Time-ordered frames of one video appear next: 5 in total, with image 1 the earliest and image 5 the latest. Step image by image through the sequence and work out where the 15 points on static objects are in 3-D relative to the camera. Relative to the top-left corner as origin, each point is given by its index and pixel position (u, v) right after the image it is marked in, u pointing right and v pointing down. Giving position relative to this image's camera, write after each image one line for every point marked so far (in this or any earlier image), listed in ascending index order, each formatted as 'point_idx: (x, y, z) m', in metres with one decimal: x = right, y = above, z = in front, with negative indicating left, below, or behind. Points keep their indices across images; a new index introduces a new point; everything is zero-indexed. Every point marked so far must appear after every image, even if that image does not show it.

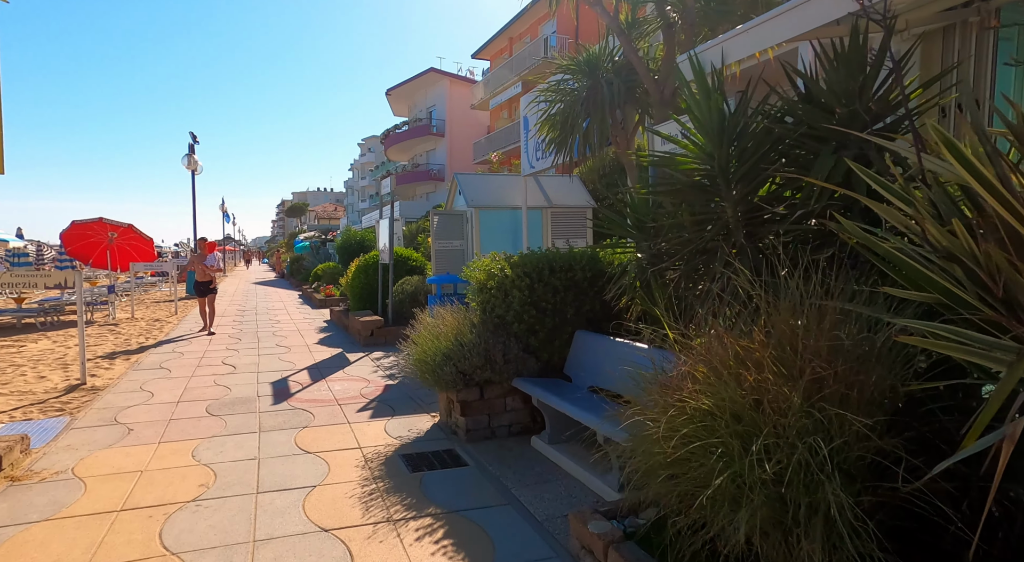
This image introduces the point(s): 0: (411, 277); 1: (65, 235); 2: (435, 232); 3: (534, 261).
0: (-1.9, +0.1, +11.2) m
1: (-11.2, +1.2, +15.2) m
2: (-1.1, +0.8, +9.2) m
3: (+0.2, +0.2, +5.0) m
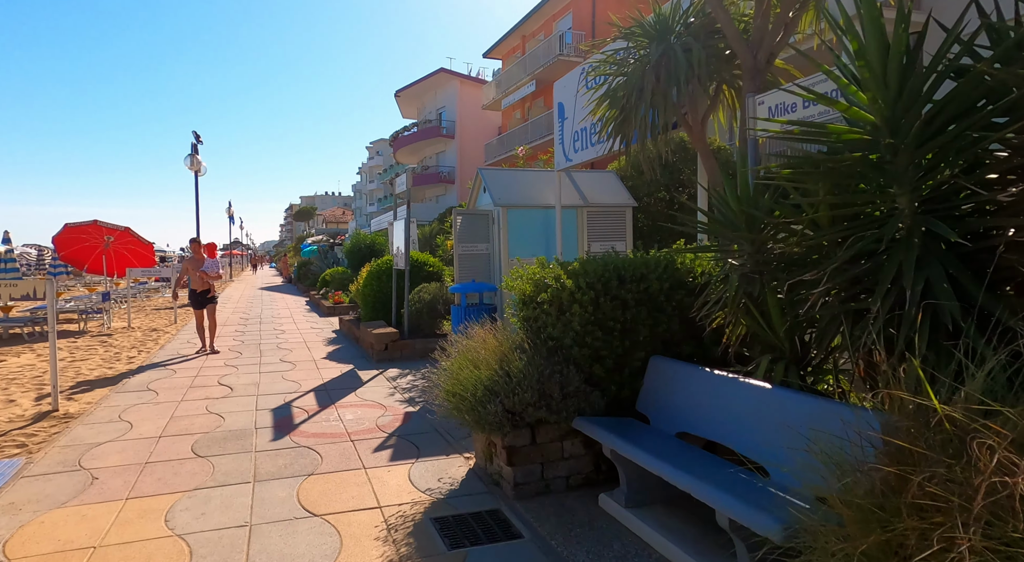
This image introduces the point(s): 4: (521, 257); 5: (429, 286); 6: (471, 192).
0: (-1.4, -0.1, +10.2) m
1: (-10.7, +1.0, +14.3) m
2: (-0.7, +0.7, +8.2) m
3: (+0.6, +0.1, +4.0) m
4: (+0.1, +0.3, +8.4) m
5: (-1.4, -0.1, +10.1) m
6: (-0.6, +1.3, +9.0) m
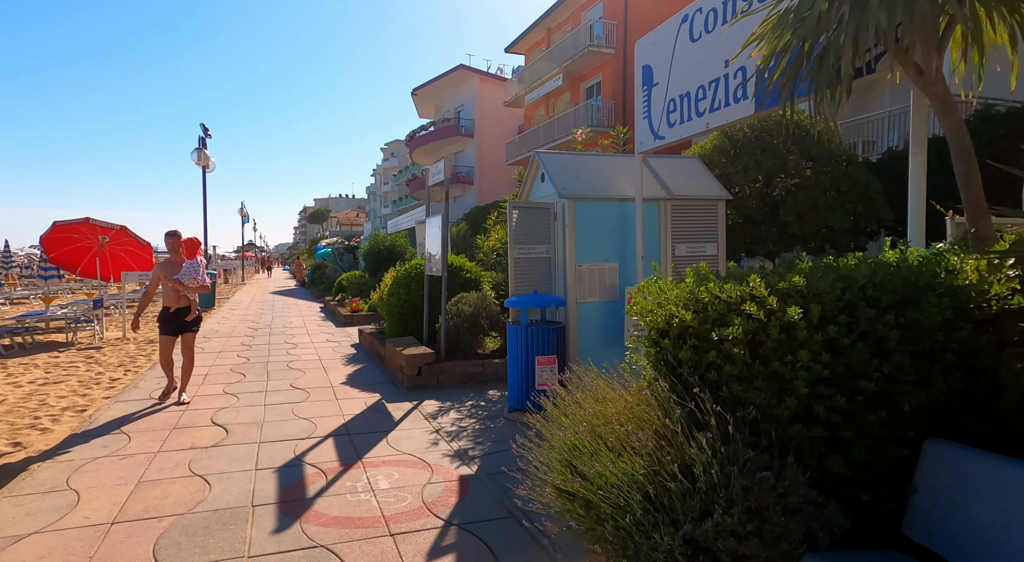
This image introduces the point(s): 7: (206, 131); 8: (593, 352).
0: (-0.6, -0.2, +8.5) m
1: (-9.8, +0.9, +12.8) m
2: (0.0, +0.5, +6.5) m
3: (+1.2, 0.0, +2.3) m
4: (+0.9, +0.2, +6.7) m
5: (-0.6, -0.2, +8.4) m
6: (+0.1, +1.2, +7.4) m
7: (-9.6, +4.7, +18.9) m
8: (+0.9, -0.8, +6.7) m
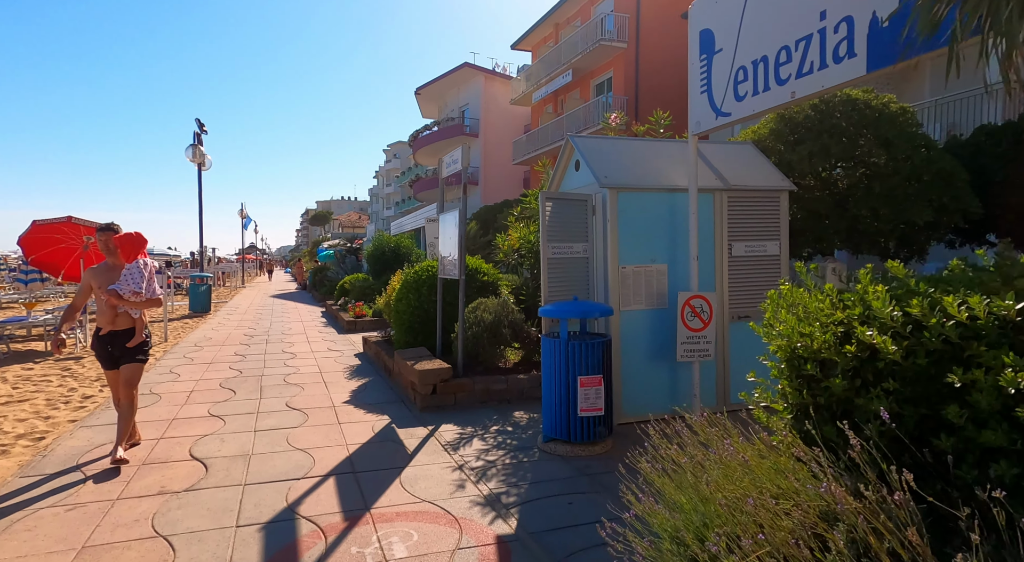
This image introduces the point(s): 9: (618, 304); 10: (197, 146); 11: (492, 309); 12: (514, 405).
0: (-0.3, -0.2, +7.6) m
1: (-9.5, +0.8, +11.9) m
2: (+0.3, +0.5, +5.6) m
3: (+1.5, 0.0, +1.3) m
4: (+1.2, +0.2, +5.7) m
5: (-0.3, -0.3, +7.4) m
6: (+0.4, +1.2, +6.4) m
7: (-9.2, +4.6, +18.0) m
8: (+1.2, -0.8, +5.7) m
9: (+1.0, -0.2, +5.6) m
10: (-9.2, +3.9, +17.8) m
11: (-0.2, -0.3, +7.3) m
12: (0.0, -1.4, +6.6) m
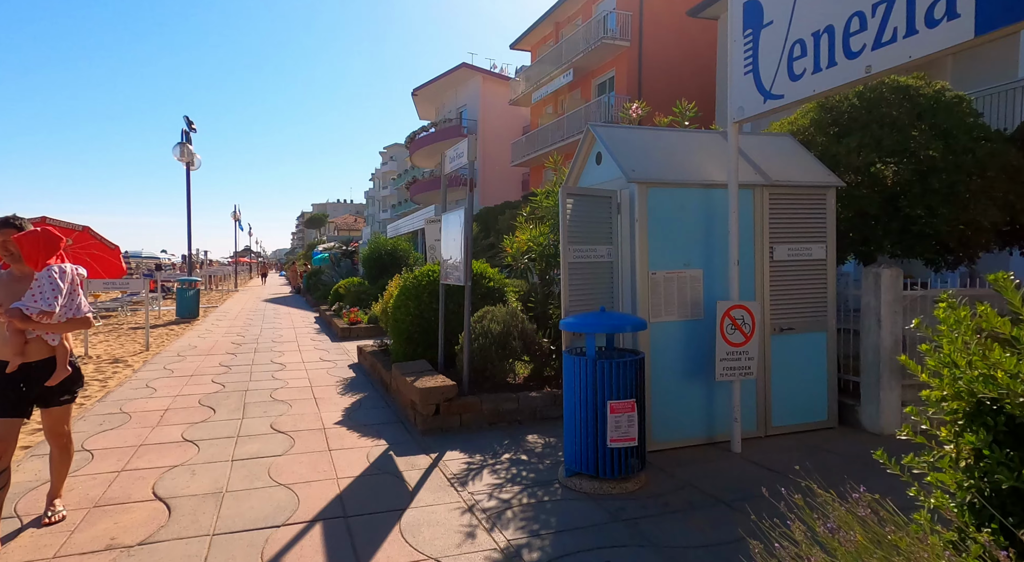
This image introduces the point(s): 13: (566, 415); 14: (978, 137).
0: (-0.2, -0.3, +6.9) m
1: (-9.4, +0.7, +11.1) m
2: (+0.4, +0.4, +4.9) m
3: (+1.7, -0.1, +0.6) m
4: (+1.3, +0.1, +5.0) m
5: (-0.2, -0.3, +6.7) m
6: (+0.6, +1.1, +5.7) m
7: (-9.2, +4.5, +17.2) m
8: (+1.3, -0.9, +5.0) m
9: (+1.1, -0.3, +5.0) m
10: (-9.2, +3.8, +17.0) m
11: (-0.1, -0.4, +6.6) m
12: (+0.1, -1.4, +5.9) m
13: (+0.4, -1.0, +4.4) m
14: (+4.4, +1.3, +5.7) m
